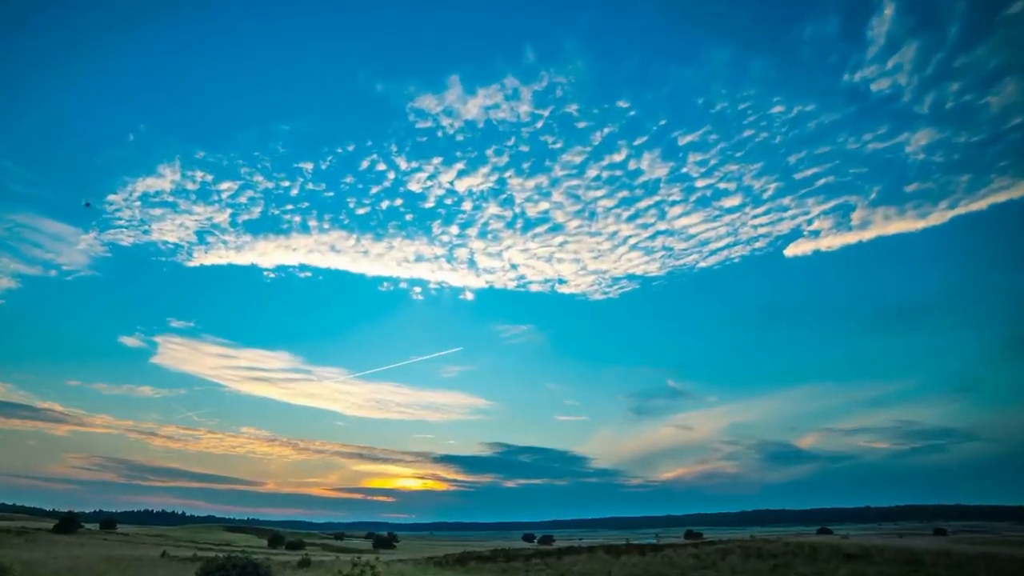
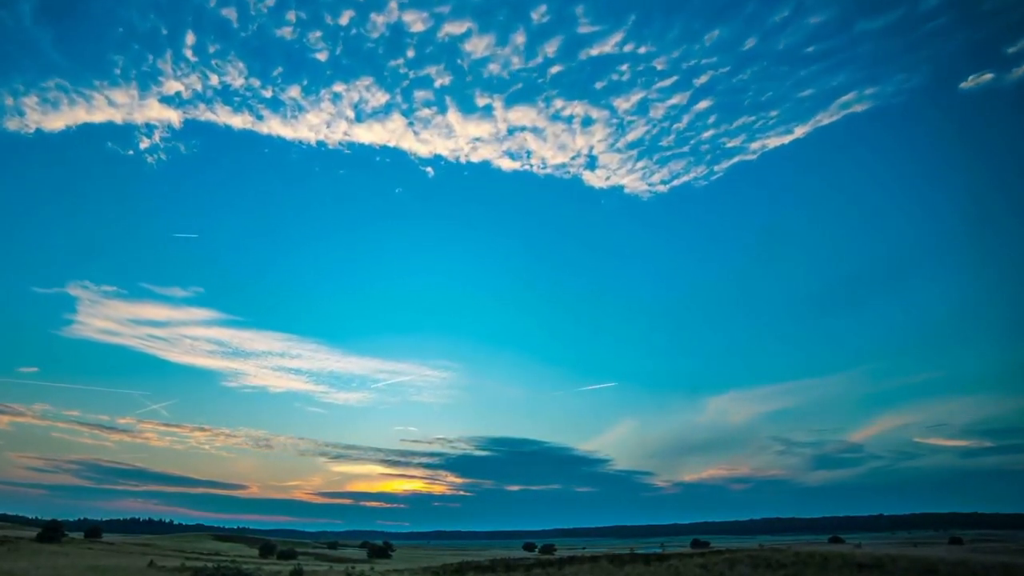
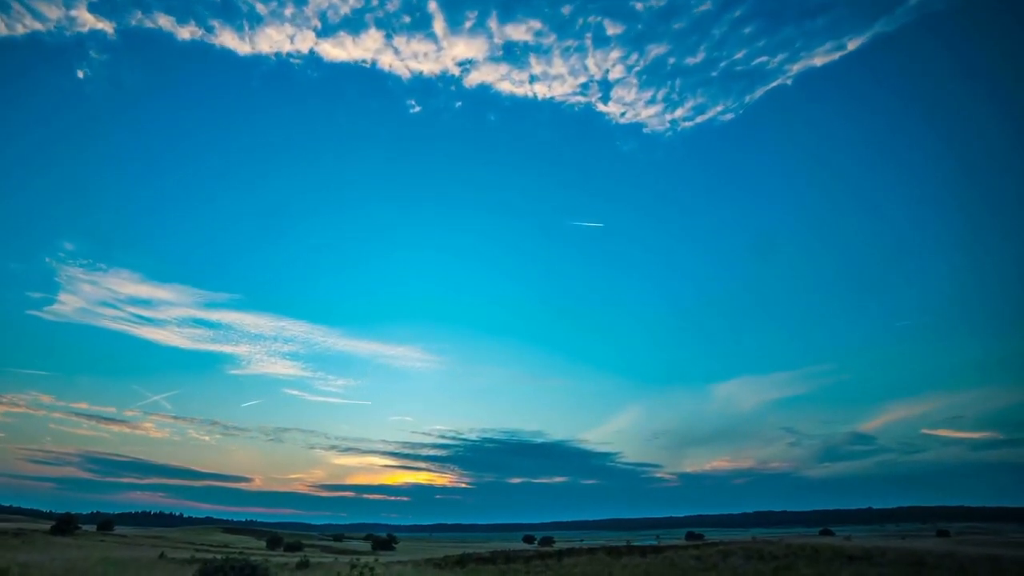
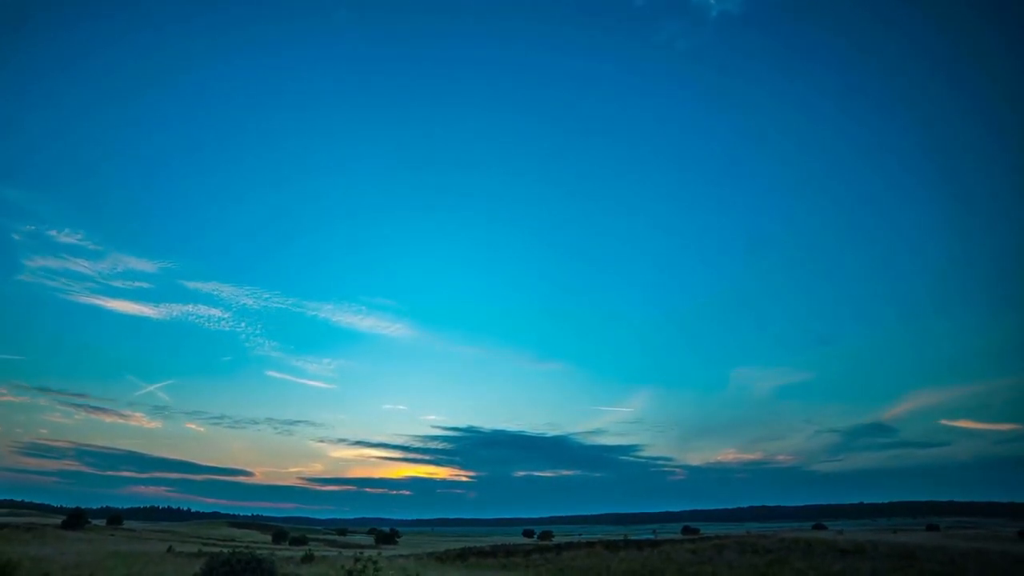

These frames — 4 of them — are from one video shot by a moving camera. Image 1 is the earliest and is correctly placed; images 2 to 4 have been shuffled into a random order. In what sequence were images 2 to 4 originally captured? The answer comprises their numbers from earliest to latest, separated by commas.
2, 3, 4
